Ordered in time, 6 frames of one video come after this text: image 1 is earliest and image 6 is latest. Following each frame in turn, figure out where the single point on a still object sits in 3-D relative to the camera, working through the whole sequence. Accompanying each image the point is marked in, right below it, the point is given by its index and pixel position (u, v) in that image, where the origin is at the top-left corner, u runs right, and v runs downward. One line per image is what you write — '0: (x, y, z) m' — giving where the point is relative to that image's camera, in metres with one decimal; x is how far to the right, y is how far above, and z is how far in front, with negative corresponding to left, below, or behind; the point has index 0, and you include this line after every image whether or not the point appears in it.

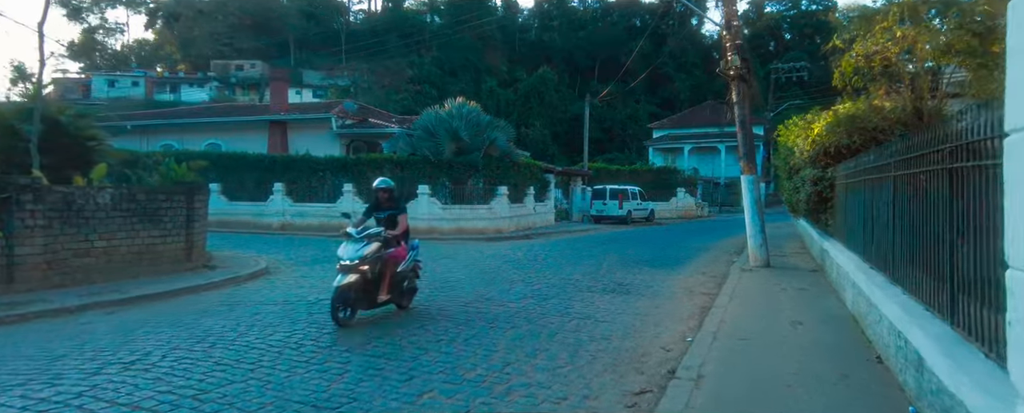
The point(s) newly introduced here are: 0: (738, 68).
0: (+4.6, +2.8, +13.6) m
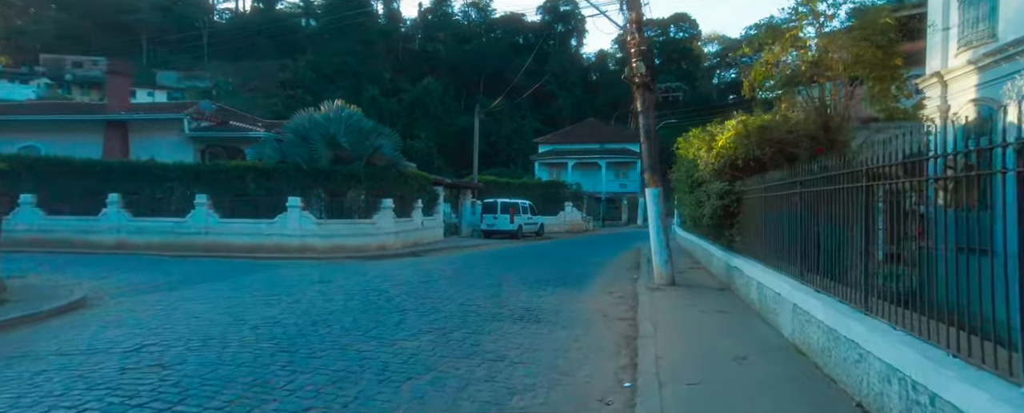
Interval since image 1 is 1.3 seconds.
0: (+2.5, +2.5, +12.8) m
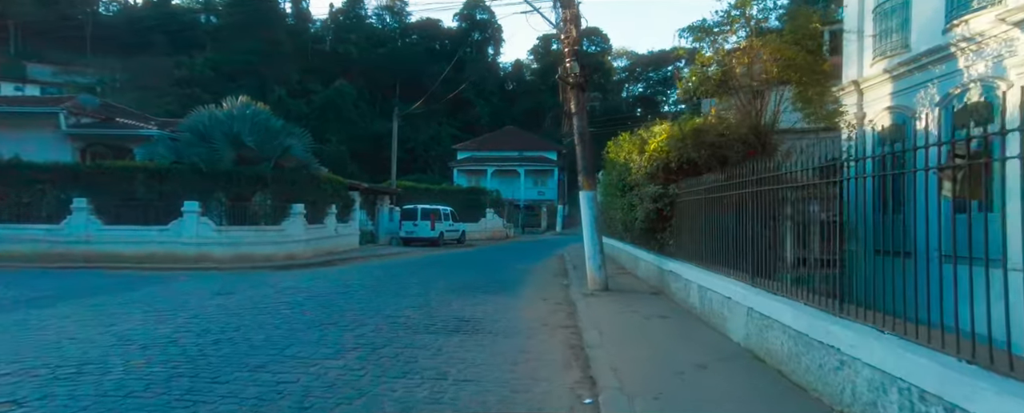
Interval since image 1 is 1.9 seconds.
0: (+1.2, +2.4, +12.4) m
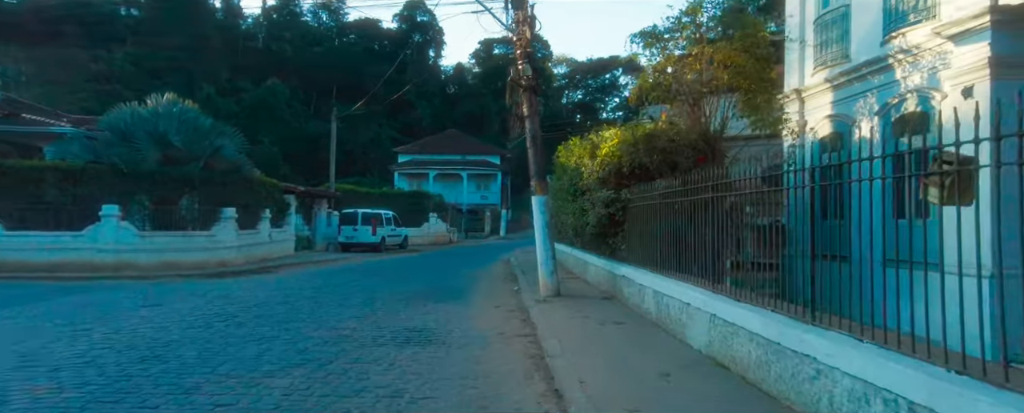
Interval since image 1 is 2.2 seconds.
0: (+0.3, +2.3, +12.2) m
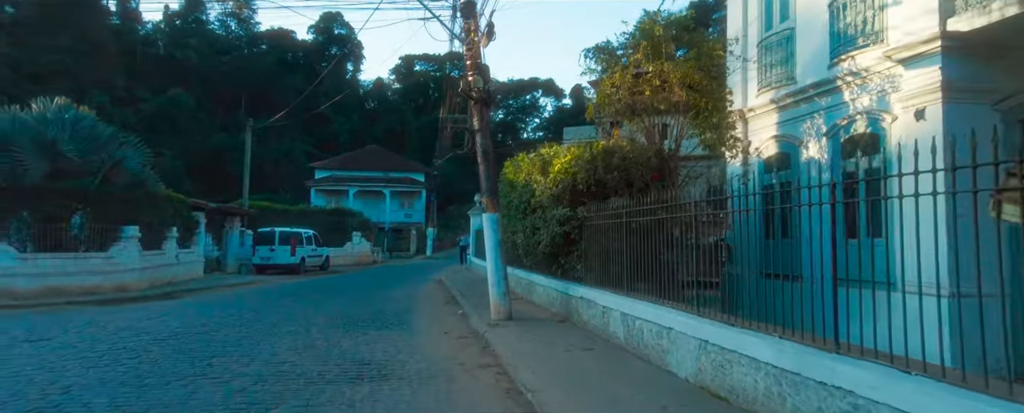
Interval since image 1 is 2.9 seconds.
0: (-0.6, +2.0, +11.6) m
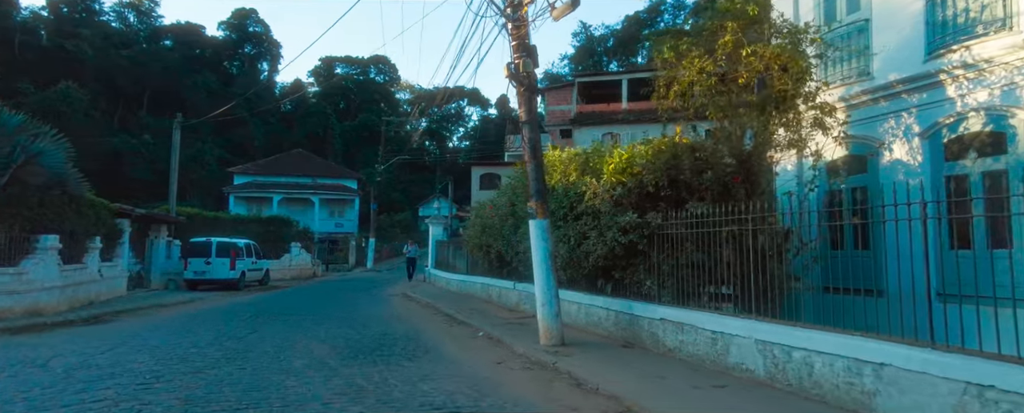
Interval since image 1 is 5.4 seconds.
0: (+0.3, +1.9, +9.8) m
